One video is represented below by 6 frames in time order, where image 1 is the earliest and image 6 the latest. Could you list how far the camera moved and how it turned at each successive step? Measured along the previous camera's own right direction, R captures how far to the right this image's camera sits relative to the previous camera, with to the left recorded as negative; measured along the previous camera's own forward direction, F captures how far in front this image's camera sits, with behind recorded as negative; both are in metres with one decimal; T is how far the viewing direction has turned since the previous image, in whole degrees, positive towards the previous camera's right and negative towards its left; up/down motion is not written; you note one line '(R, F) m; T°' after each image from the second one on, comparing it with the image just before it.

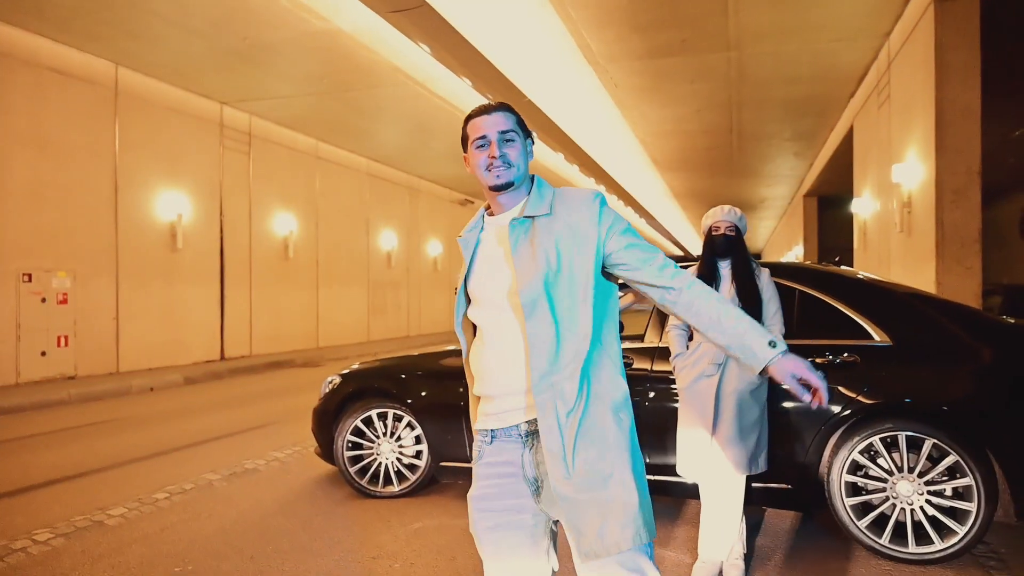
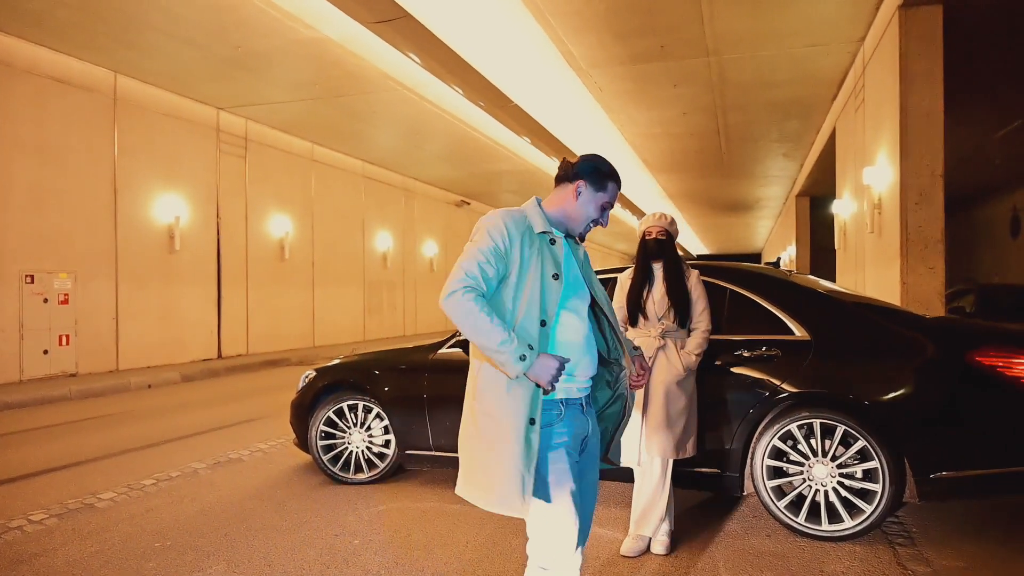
(+0.3, -0.3) m; 0°
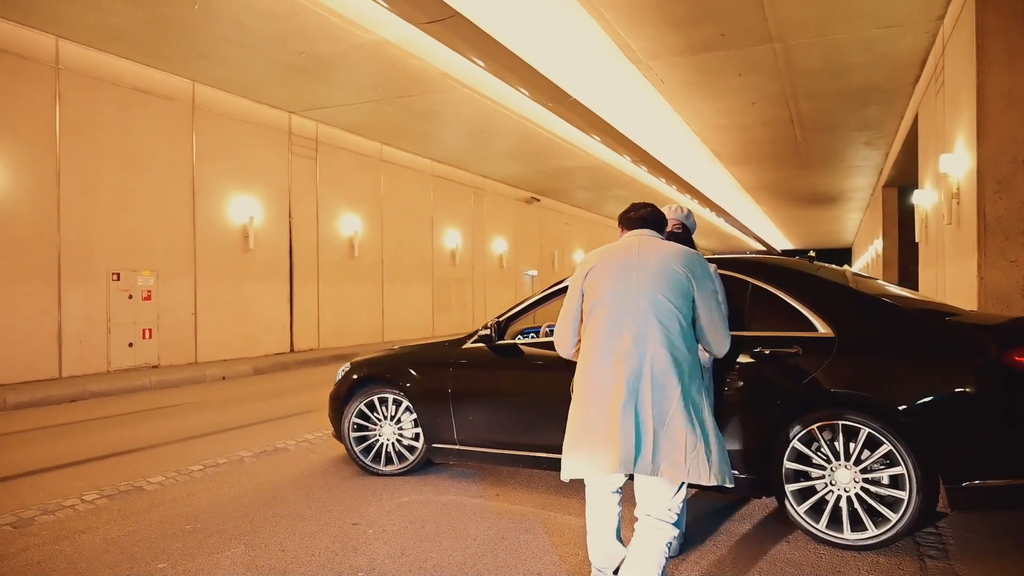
(+0.4, 0.0) m; -7°
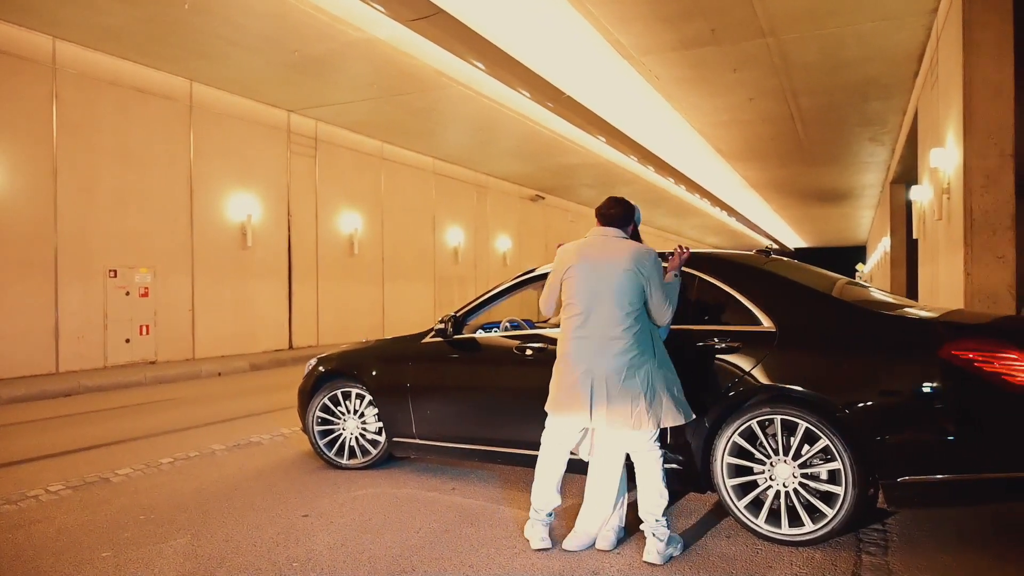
(+0.4, 0.0) m; -1°
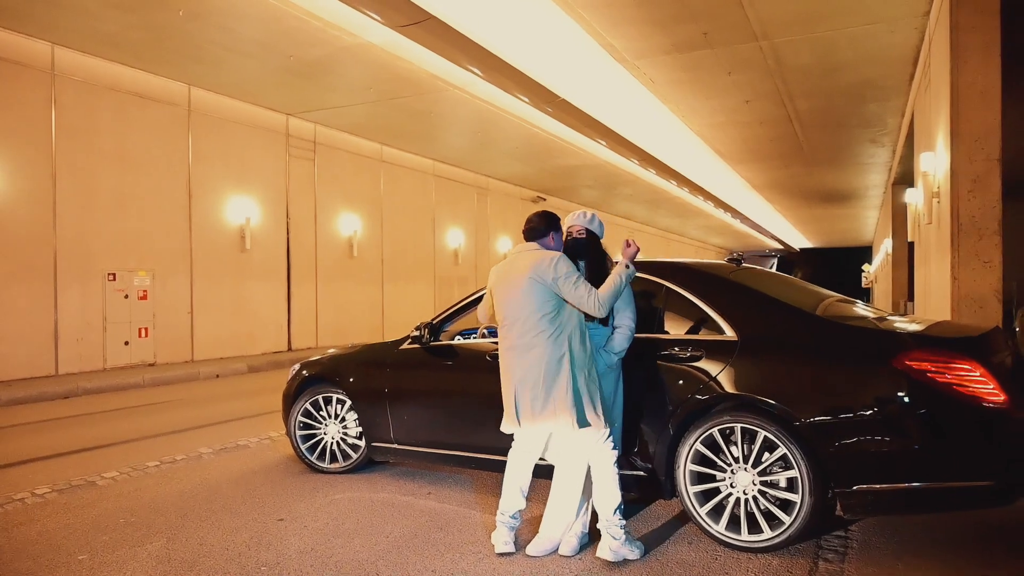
(+0.2, -0.1) m; -1°
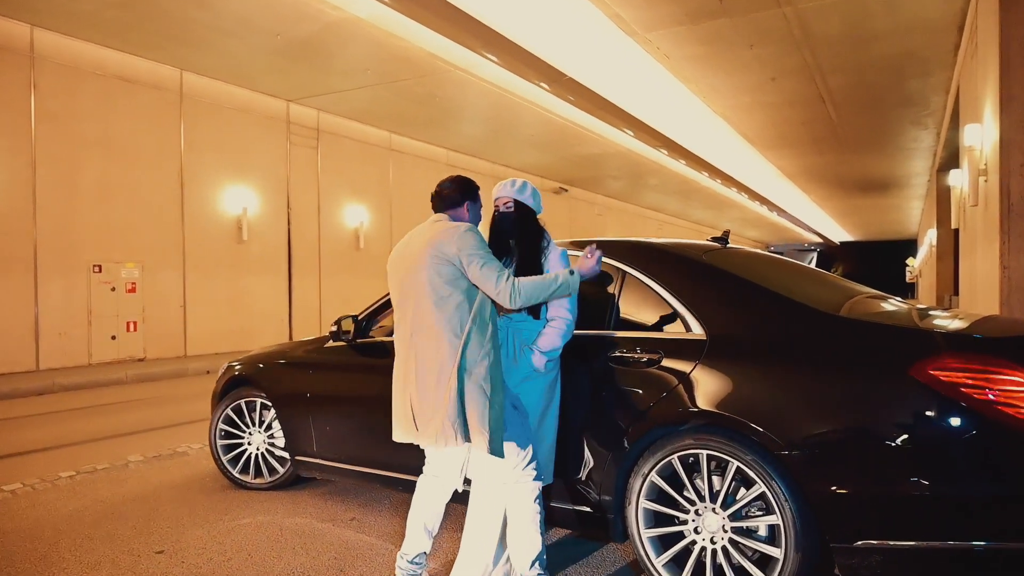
(+0.5, +0.7) m; -3°
